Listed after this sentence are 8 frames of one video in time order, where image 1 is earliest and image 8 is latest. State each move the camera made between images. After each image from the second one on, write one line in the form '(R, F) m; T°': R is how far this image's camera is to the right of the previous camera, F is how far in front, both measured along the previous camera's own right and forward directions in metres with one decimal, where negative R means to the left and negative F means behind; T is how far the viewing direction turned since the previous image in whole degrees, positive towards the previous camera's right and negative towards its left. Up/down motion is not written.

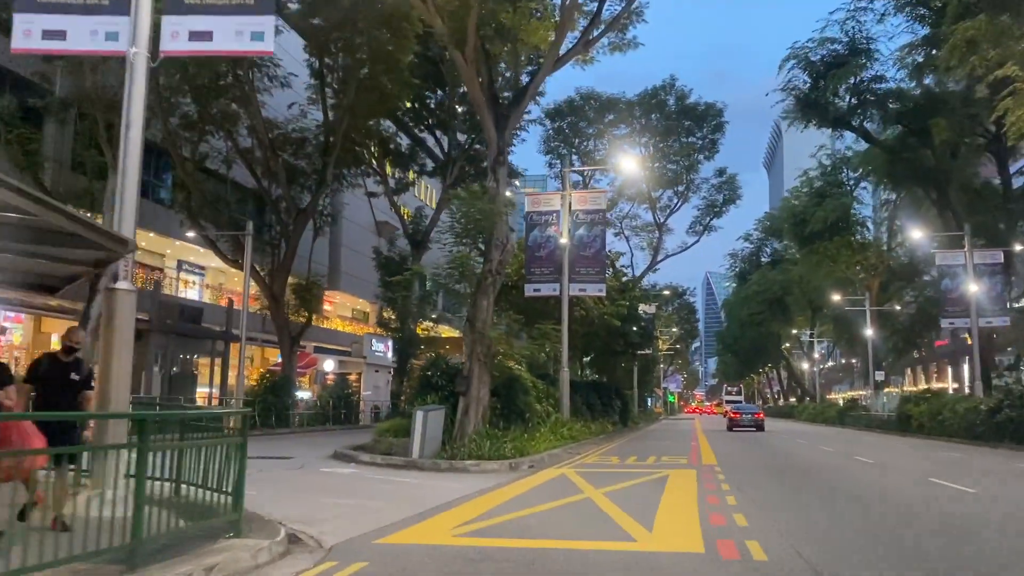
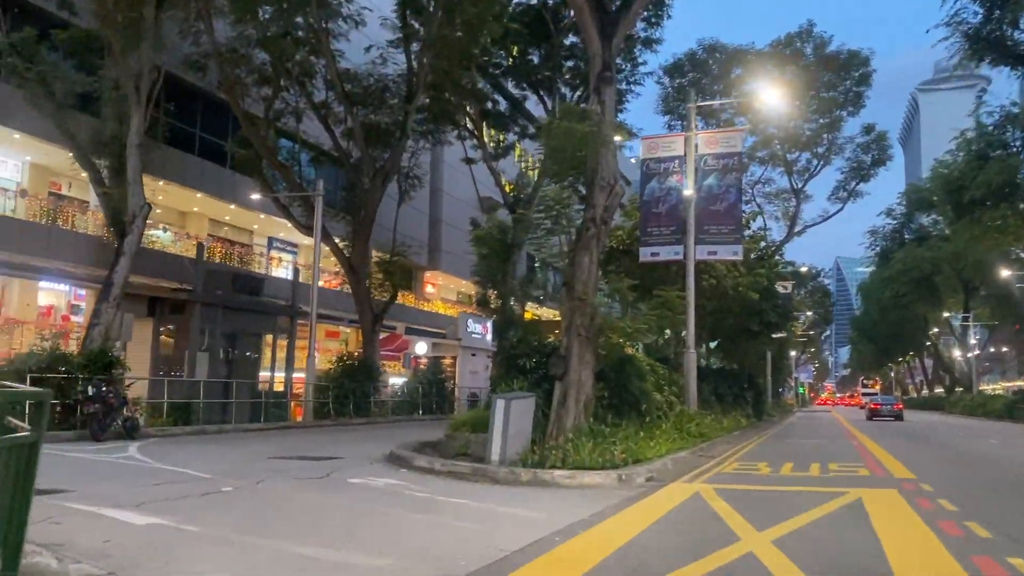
(+0.1, +5.2) m; -8°
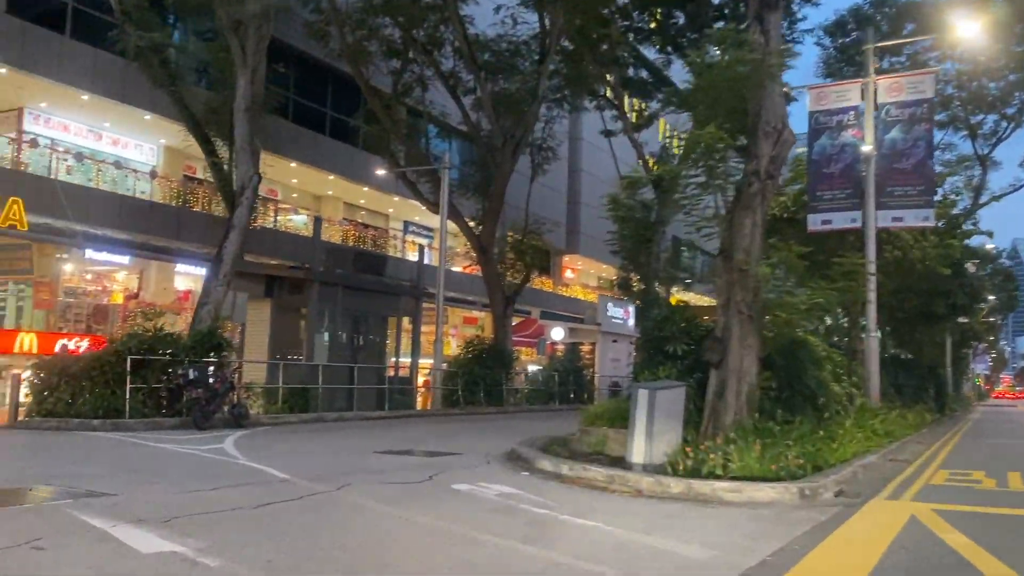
(0.0, +2.6) m; -9°
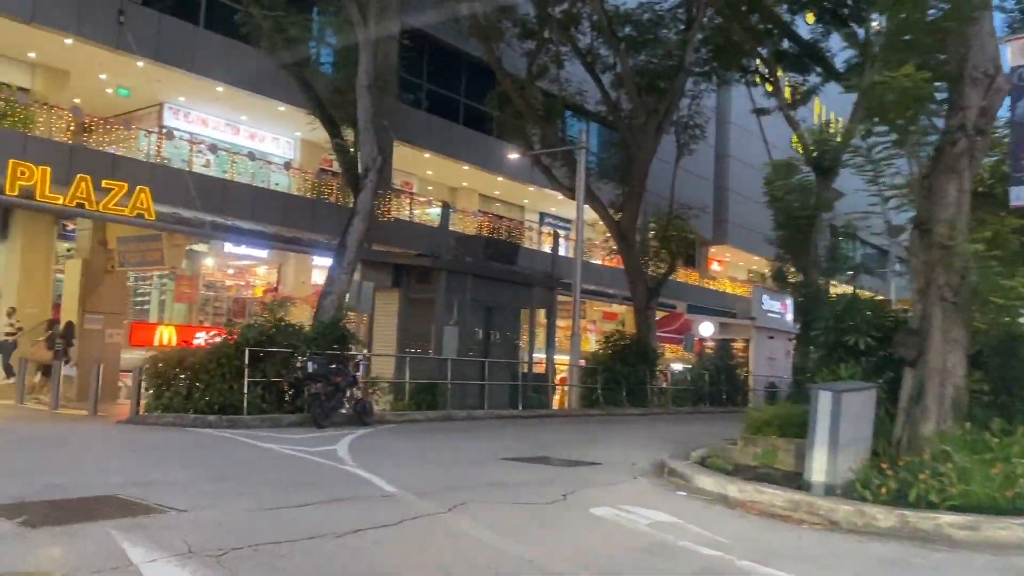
(-0.1, +1.8) m; -9°
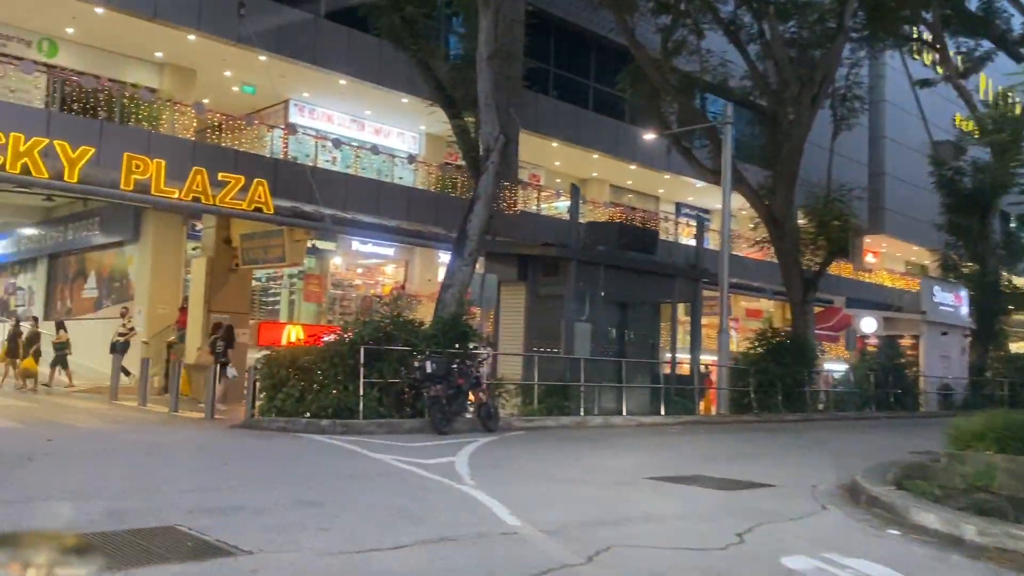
(-0.2, +1.7) m; -9°
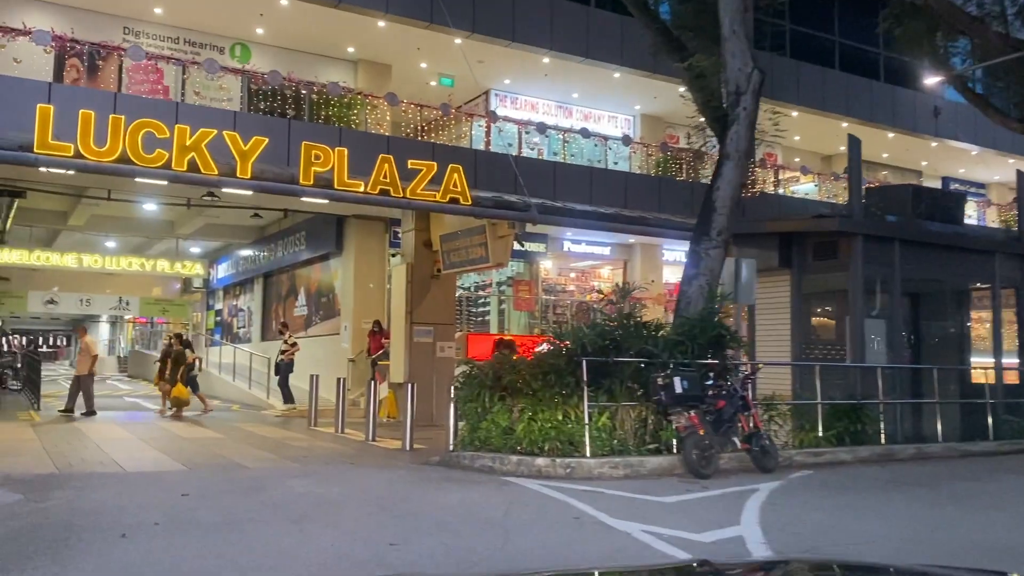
(-0.6, +3.2) m; -14°
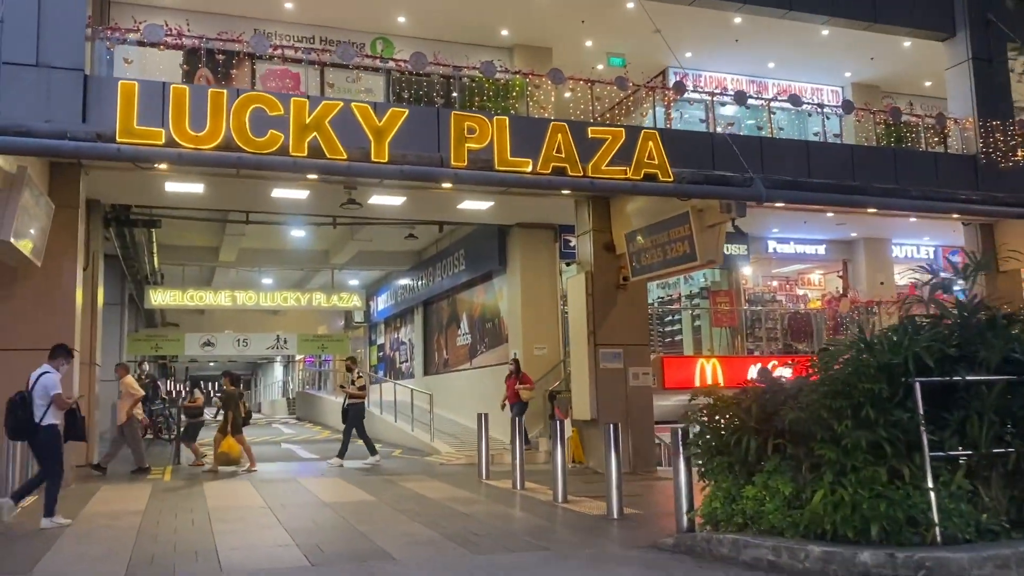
(-0.7, +3.3) m; -10°
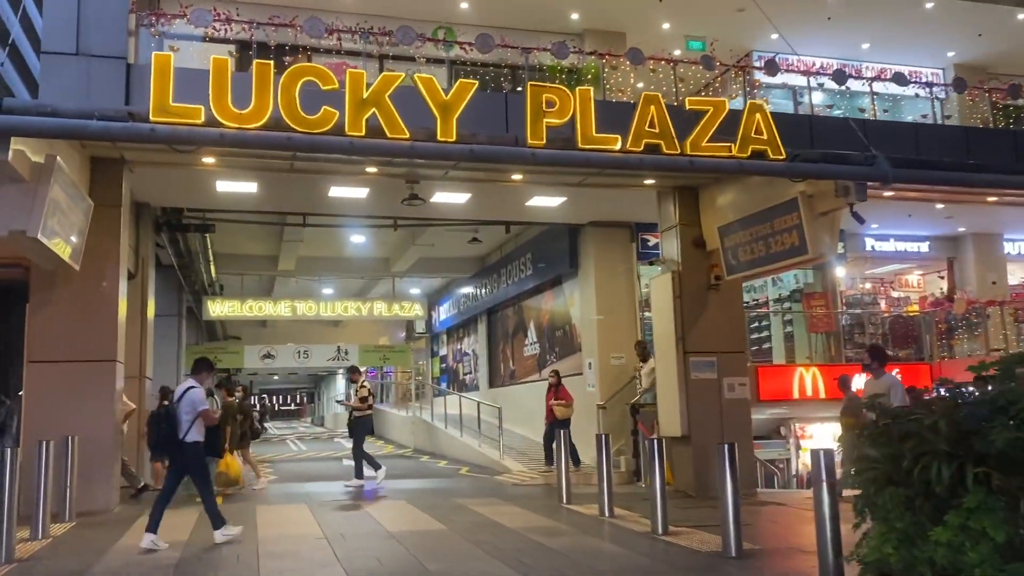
(-0.3, +1.3) m; -4°
